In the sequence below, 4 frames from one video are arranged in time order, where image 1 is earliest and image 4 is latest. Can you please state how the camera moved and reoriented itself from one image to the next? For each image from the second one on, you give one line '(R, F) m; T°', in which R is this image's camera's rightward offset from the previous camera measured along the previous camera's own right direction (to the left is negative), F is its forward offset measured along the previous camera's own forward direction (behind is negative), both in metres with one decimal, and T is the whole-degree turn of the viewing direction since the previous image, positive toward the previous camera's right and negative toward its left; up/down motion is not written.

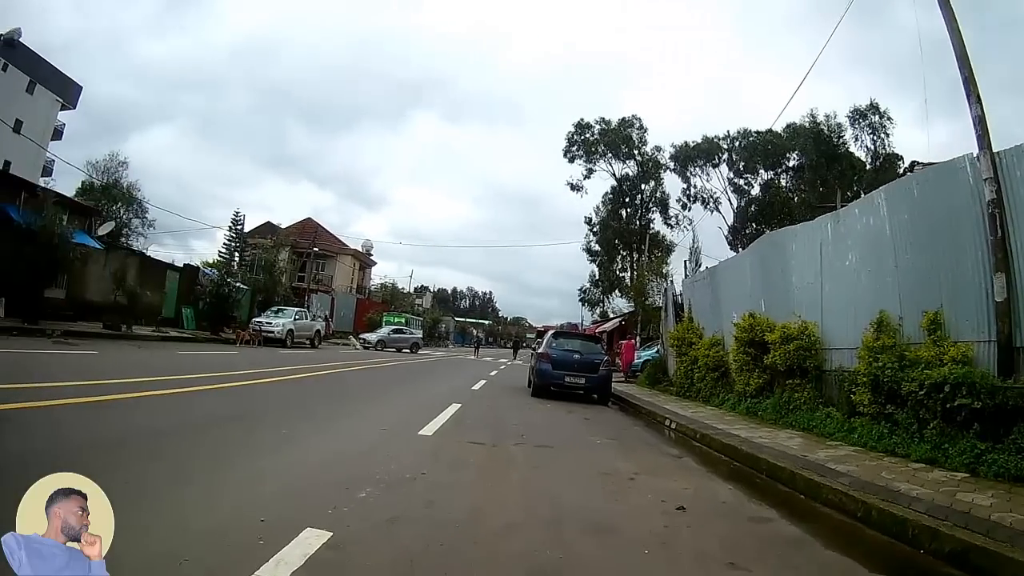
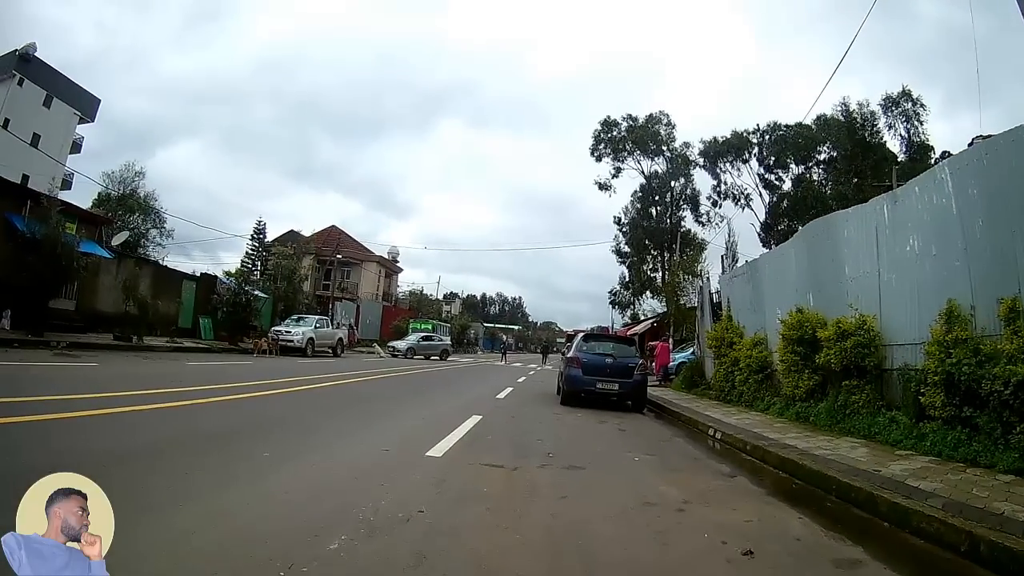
(+0.1, +0.8) m; -3°
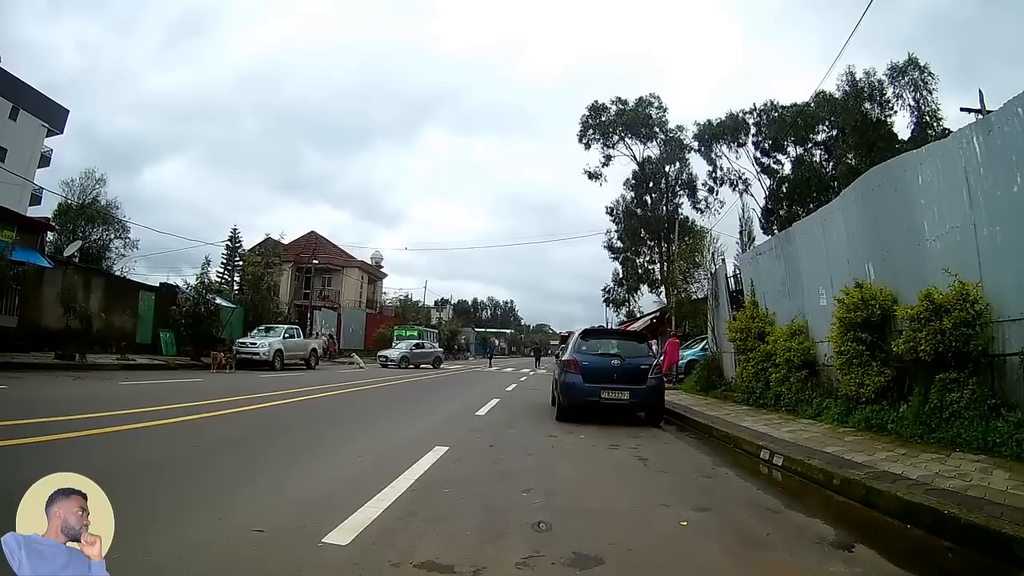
(+0.2, +2.4) m; +1°
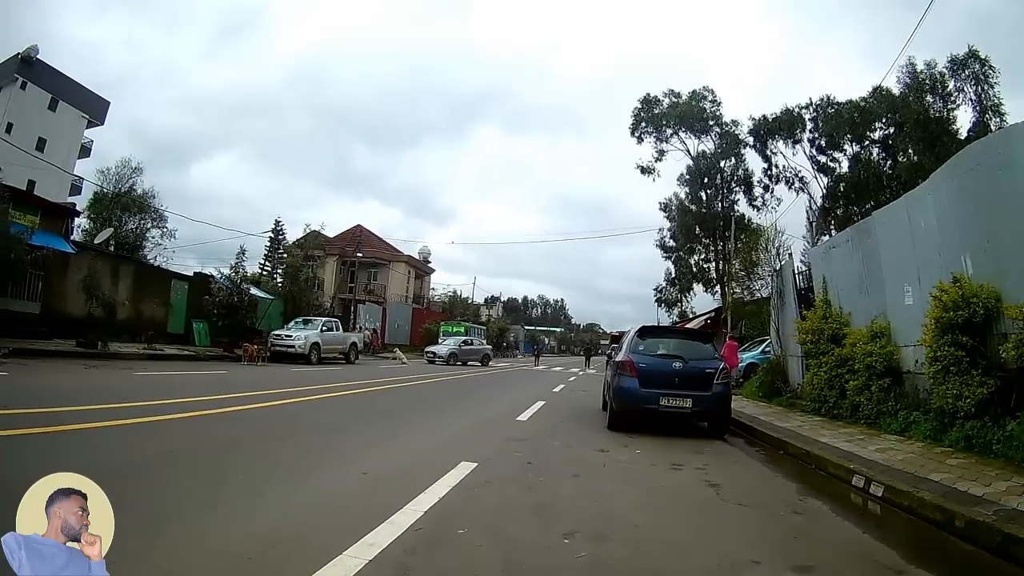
(0.0, +0.8) m; -4°
